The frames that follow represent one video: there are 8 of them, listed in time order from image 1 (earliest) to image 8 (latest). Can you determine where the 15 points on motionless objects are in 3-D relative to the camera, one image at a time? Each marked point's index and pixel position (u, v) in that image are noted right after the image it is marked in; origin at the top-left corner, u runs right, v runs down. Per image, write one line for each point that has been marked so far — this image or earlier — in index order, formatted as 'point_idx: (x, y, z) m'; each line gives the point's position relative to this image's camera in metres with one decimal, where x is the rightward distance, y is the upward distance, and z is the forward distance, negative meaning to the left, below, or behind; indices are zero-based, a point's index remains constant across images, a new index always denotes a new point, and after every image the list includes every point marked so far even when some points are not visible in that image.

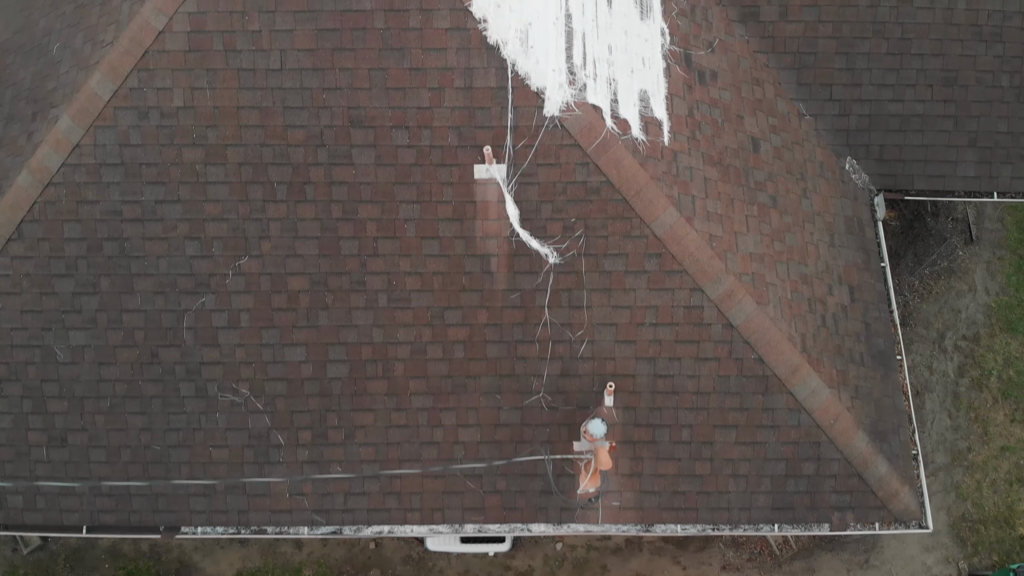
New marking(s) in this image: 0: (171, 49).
0: (-6.9, +4.8, +5.9) m
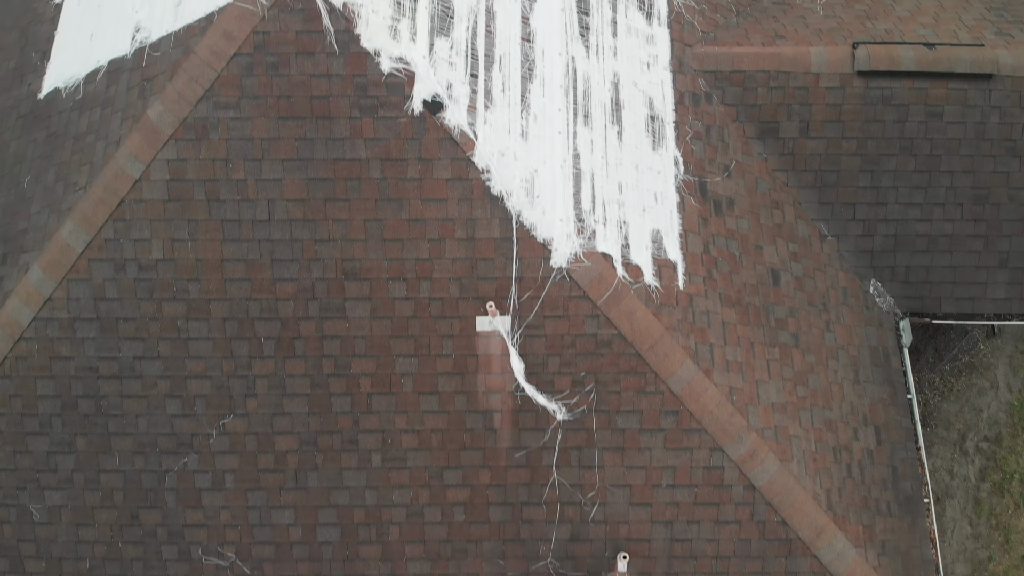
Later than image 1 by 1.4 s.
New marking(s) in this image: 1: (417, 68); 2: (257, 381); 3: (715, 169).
0: (-6.8, +1.7, +5.5) m
1: (-1.7, +4.0, +5.4) m
2: (-4.9, -1.8, +5.7) m
3: (+4.5, +2.7, +6.5) m
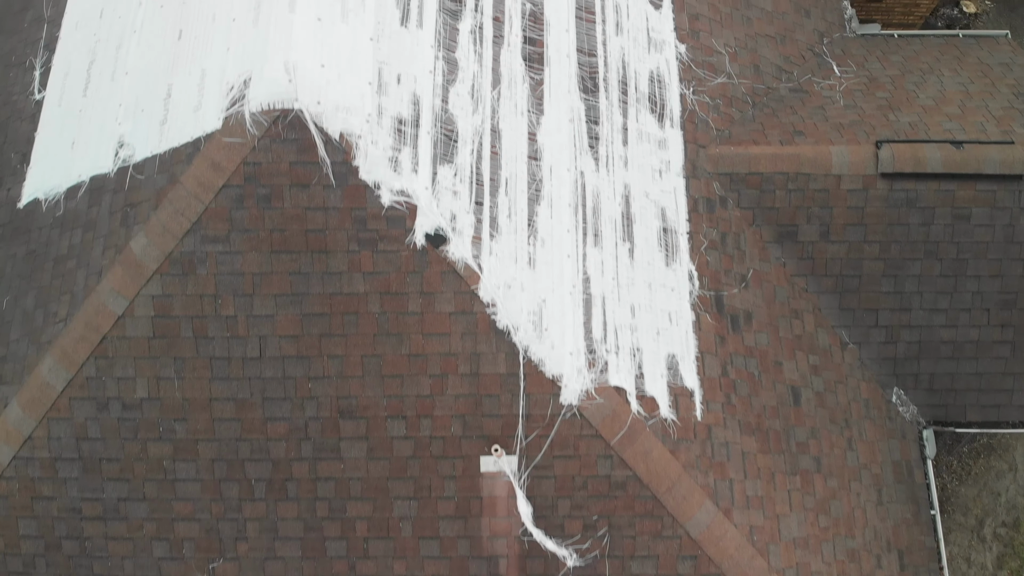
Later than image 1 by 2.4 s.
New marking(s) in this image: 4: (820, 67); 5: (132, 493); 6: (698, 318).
0: (-6.7, -0.8, +5.2) m
1: (-1.6, +1.5, +5.1) m
2: (-4.8, -4.3, +5.3) m
3: (+4.6, +0.2, +6.2) m
4: (+8.0, +5.7, +7.6) m
5: (-6.9, -3.7, +5.4) m
6: (+3.7, -0.6, +5.9) m
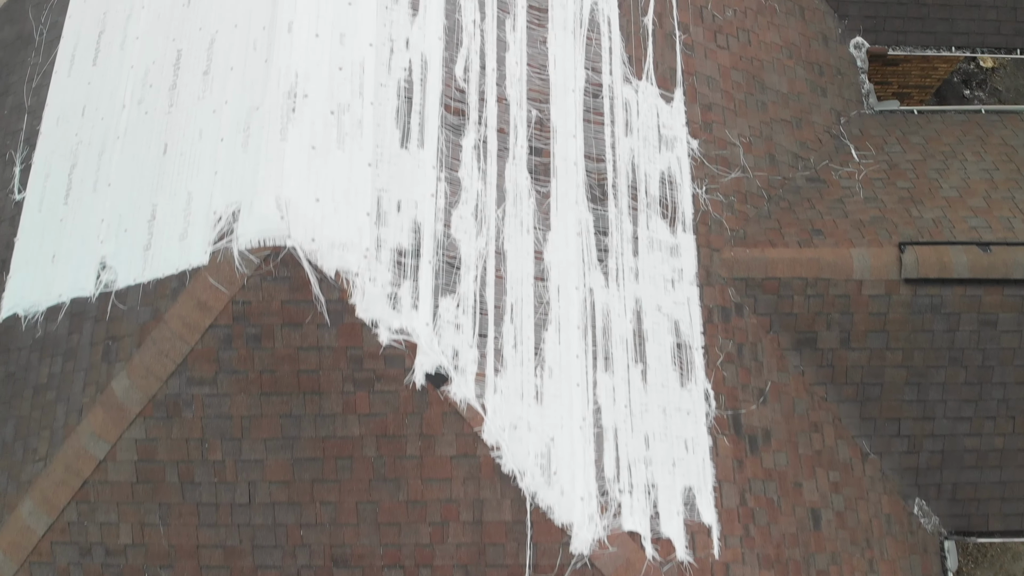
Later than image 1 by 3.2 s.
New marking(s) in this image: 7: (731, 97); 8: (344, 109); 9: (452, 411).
0: (-6.6, -3.2, +4.9) m
1: (-1.5, -0.8, +4.7) m
2: (-4.7, -6.6, +5.1) m
3: (+4.7, -2.2, +5.9) m
4: (+8.1, +3.4, +7.3) m
5: (-6.8, -6.1, +5.1) m
6: (+3.8, -2.9, +5.6) m
7: (+5.1, +4.5, +6.8) m
8: (-2.8, +3.0, +4.9) m
9: (-1.0, -2.0, +4.7) m
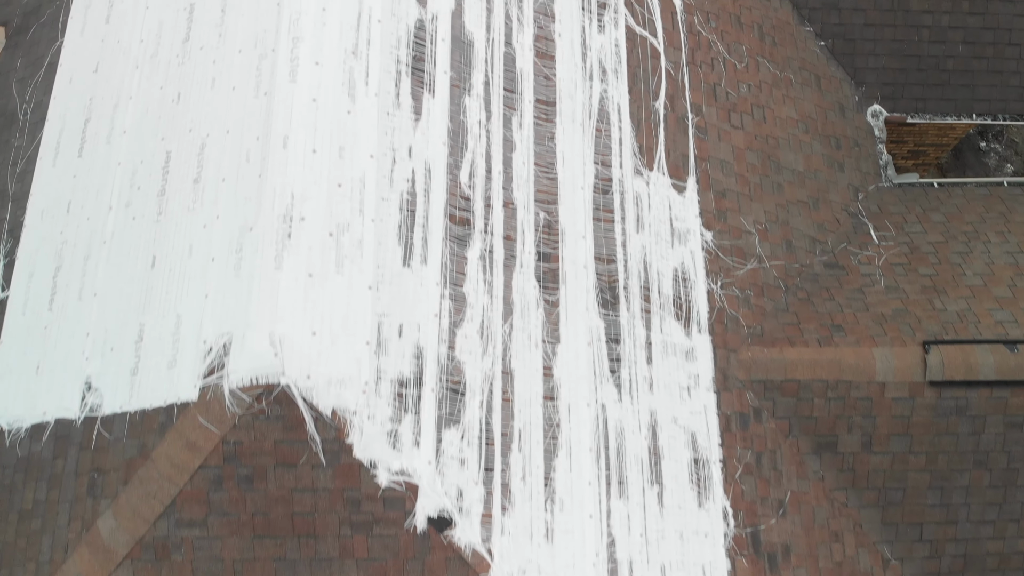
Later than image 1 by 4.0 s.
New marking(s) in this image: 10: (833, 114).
0: (-6.4, -5.2, +4.6) m
1: (-1.4, -2.9, +4.5) m
2: (-4.5, -8.7, +4.8) m
3: (+4.9, -4.2, +5.6) m
4: (+8.2, +1.4, +7.0) m
5: (-6.7, -8.2, +4.8) m
6: (+4.0, -5.0, +5.3) m
7: (+5.2, +2.4, +6.6) m
8: (-2.7, +0.9, +4.6) m
9: (-0.8, -4.1, +4.5) m
10: (+8.2, +4.4, +7.5) m
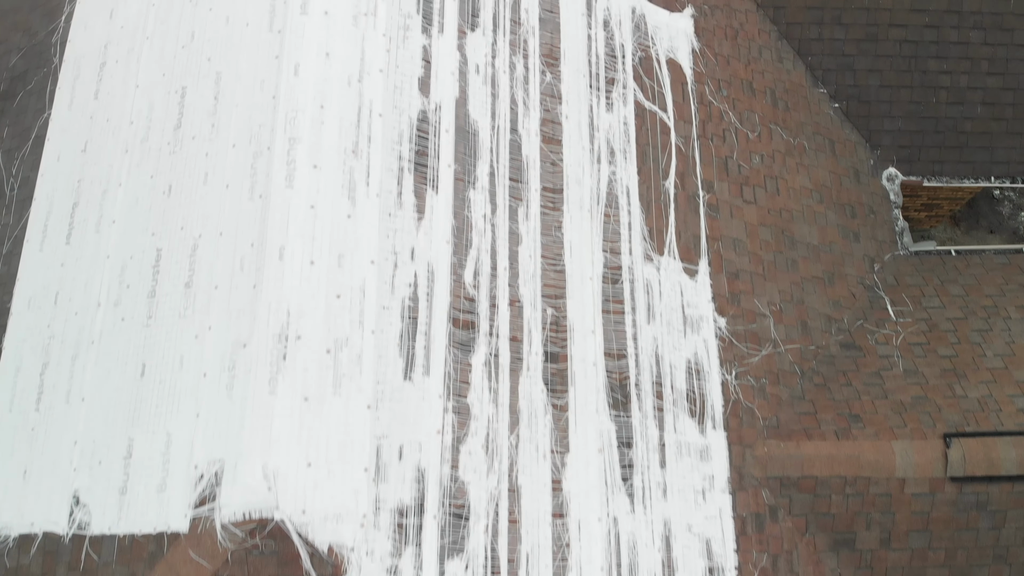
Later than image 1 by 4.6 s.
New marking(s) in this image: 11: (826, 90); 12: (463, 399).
0: (-6.3, -7.0, +4.4) m
1: (-1.3, -4.7, +4.2) m
2: (-4.4, -10.5, +4.6) m
3: (+5.0, -6.0, +5.4) m
4: (+8.3, -0.4, +6.8) m
5: (-6.6, -9.9, +4.6) m
6: (+4.1, -6.8, +5.1) m
7: (+5.3, +0.6, +6.3) m
8: (-2.6, -0.9, +4.4) m
9: (-0.7, -5.8, +4.3) m
10: (+8.3, +2.6, +7.3) m
11: (+8.0, +5.0, +7.5) m
12: (-0.8, -1.8, +4.7) m
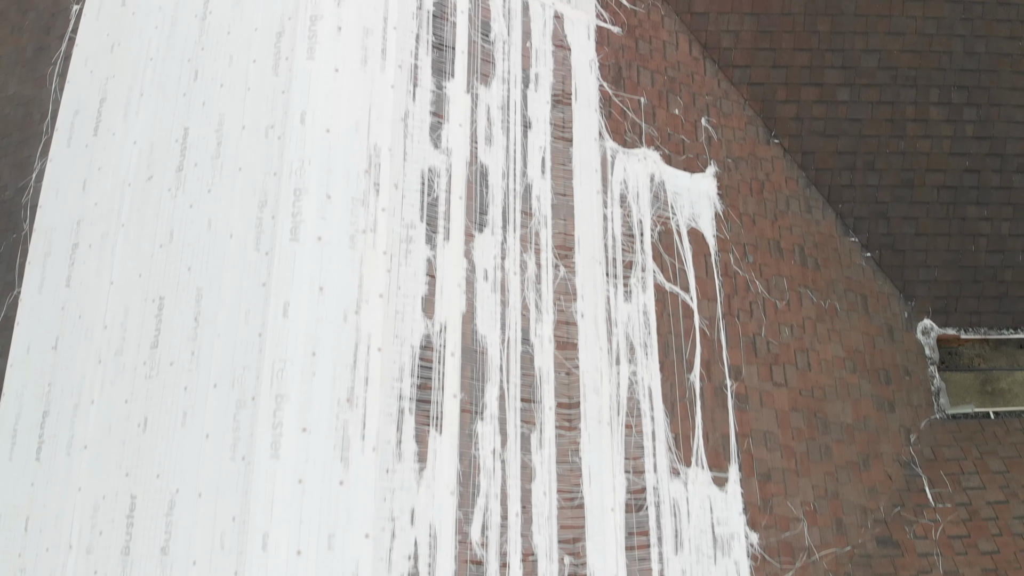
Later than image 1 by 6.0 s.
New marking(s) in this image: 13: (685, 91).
0: (-6.1, -10.9, +3.9) m
1: (-1.1, -8.6, +3.8) m
2: (-4.2, -14.4, +4.1) m
3: (+5.2, -9.9, +4.9) m
4: (+8.5, -4.3, +6.3) m
5: (-6.3, -13.9, +4.1) m
6: (+4.3, -10.7, +4.6) m
7: (+5.5, -3.3, +5.8) m
8: (-2.4, -4.8, +3.9) m
9: (-0.5, -9.7, +3.8) m
10: (+8.5, -1.2, +6.7) m
11: (+8.2, +1.2, +6.9) m
12: (-0.6, -5.7, +4.2) m
13: (+3.8, +4.3, +6.5) m
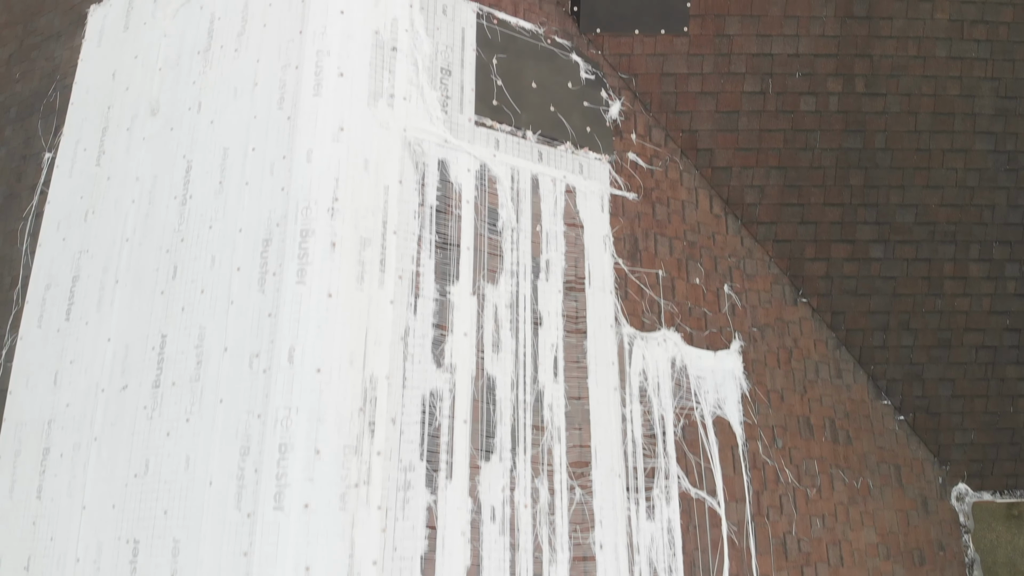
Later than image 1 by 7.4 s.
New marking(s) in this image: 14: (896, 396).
0: (-5.9, -14.6, +3.5) m
1: (-0.9, -12.3, +3.4) m
2: (-4.0, -18.1, +3.8) m
3: (+5.4, -13.6, +4.5) m
4: (+8.7, -8.0, +5.9) m
5: (-6.2, -17.6, +3.7) m
6: (+4.5, -14.4, +4.2) m
7: (+5.7, -6.9, +5.4) m
8: (-2.2, -8.5, +3.5) m
9: (-0.3, -13.4, +3.4) m
10: (+8.6, -4.9, +6.3) m
11: (+8.3, -2.5, +6.5) m
12: (-0.4, -9.4, +3.8) m
13: (+4.0, +0.7, +6.0) m
14: (+8.5, -2.4, +6.5) m
